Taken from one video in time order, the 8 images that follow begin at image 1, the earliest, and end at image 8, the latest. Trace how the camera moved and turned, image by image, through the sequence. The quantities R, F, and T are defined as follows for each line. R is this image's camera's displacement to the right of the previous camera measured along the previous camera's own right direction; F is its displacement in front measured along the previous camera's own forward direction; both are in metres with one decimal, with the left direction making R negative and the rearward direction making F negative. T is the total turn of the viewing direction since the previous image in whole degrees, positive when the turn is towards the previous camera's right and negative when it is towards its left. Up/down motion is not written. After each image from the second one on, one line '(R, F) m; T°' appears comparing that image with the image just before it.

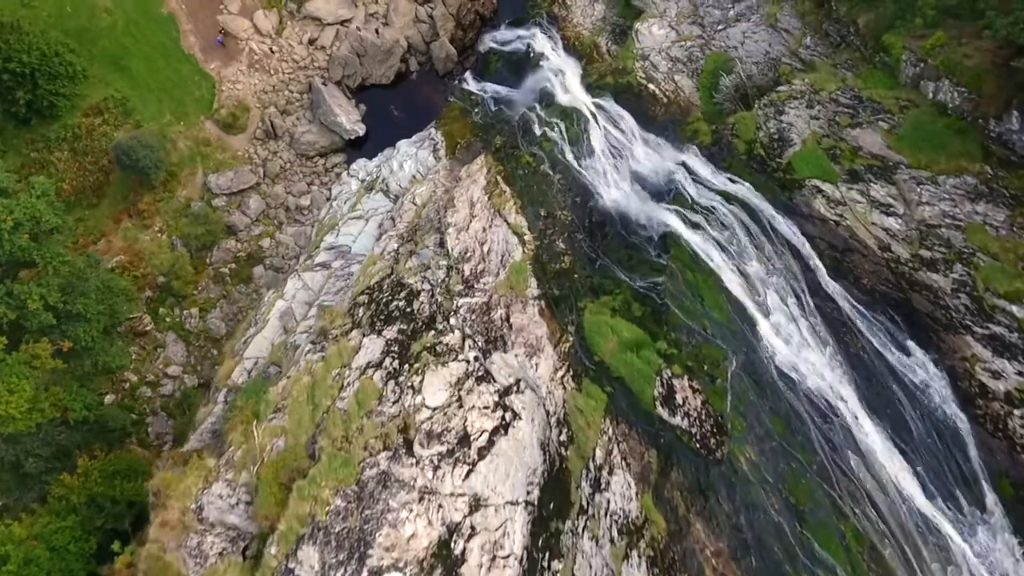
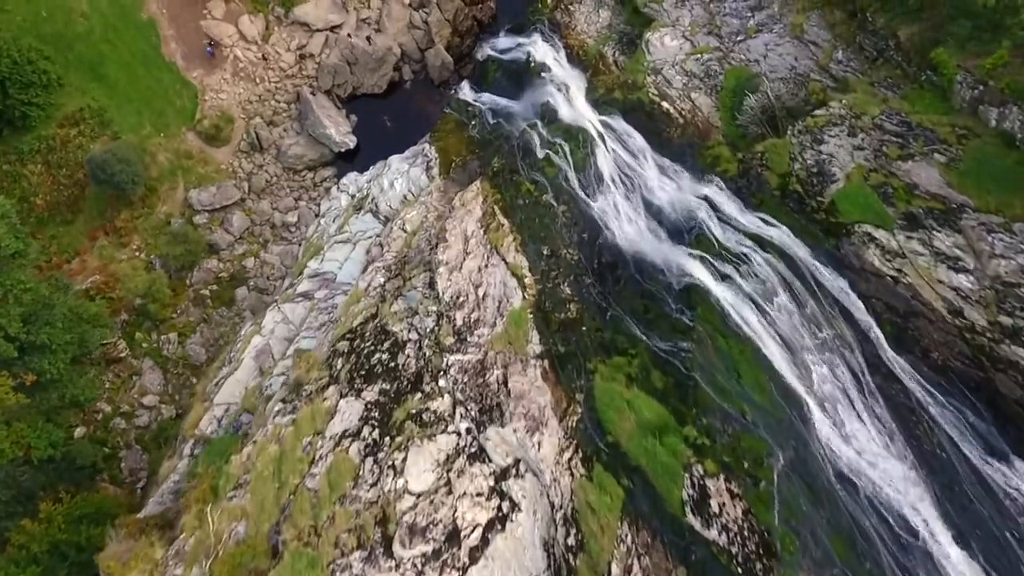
(0.0, +1.1) m; 0°
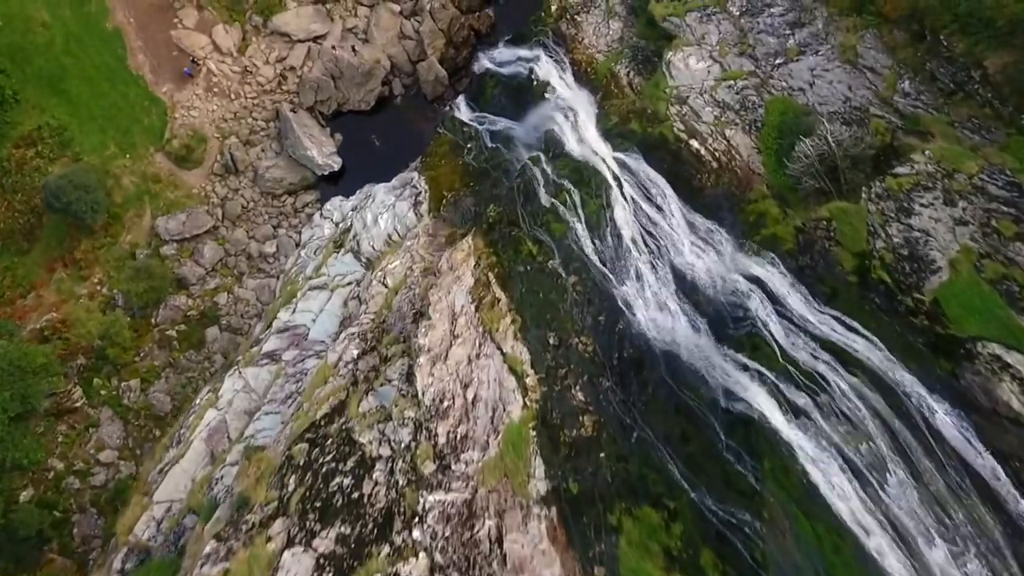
(0.0, +1.7) m; 0°
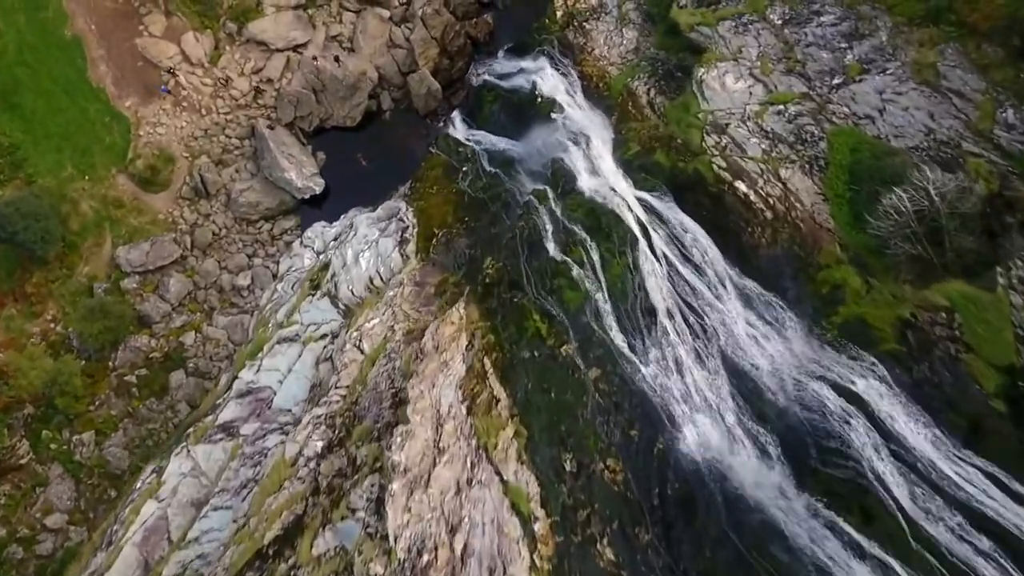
(0.0, +1.7) m; 0°
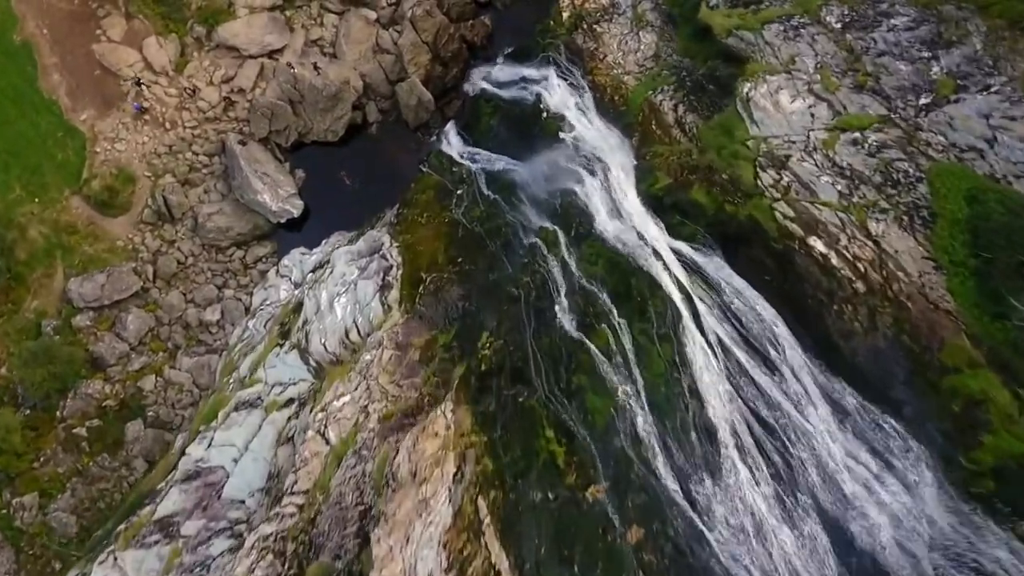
(0.0, +1.6) m; 0°
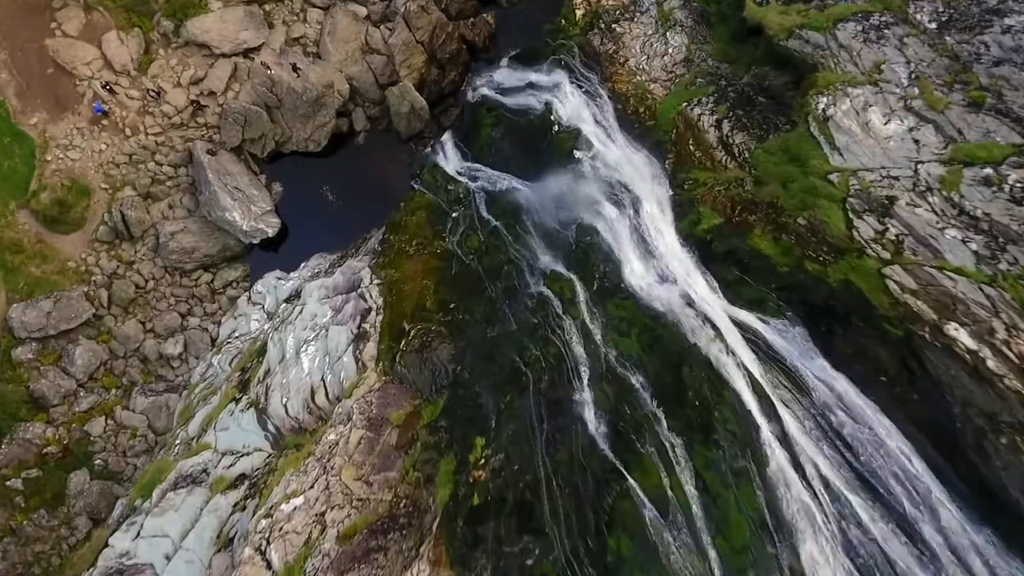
(0.0, +1.6) m; 0°
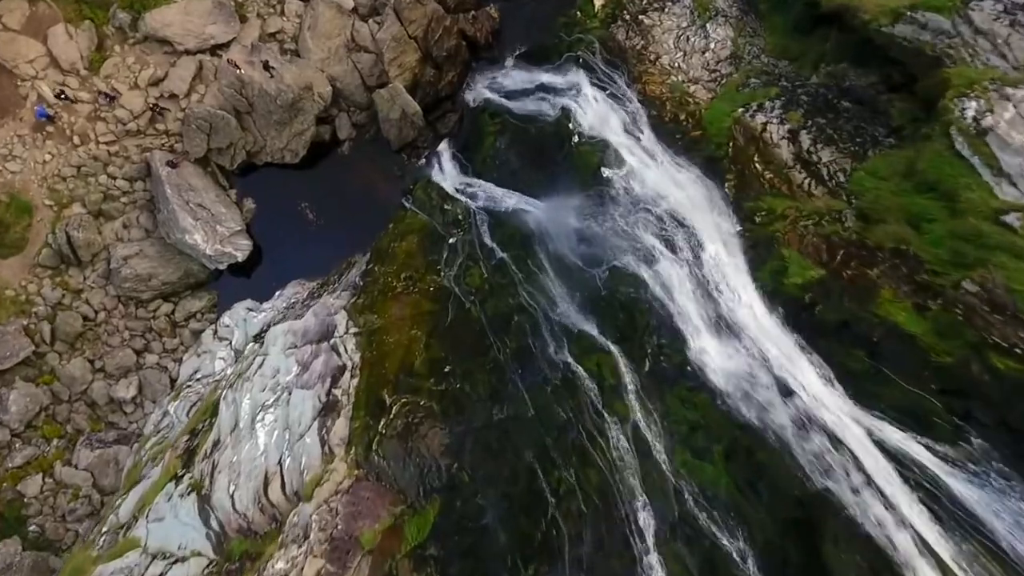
(-0.1, +1.6) m; 0°
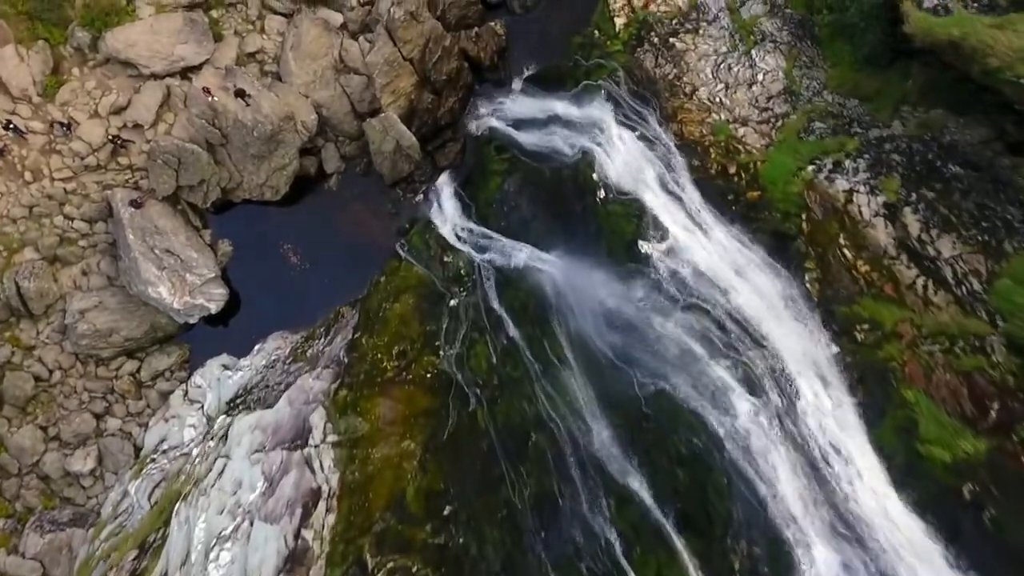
(-0.1, +1.2) m; 0°
